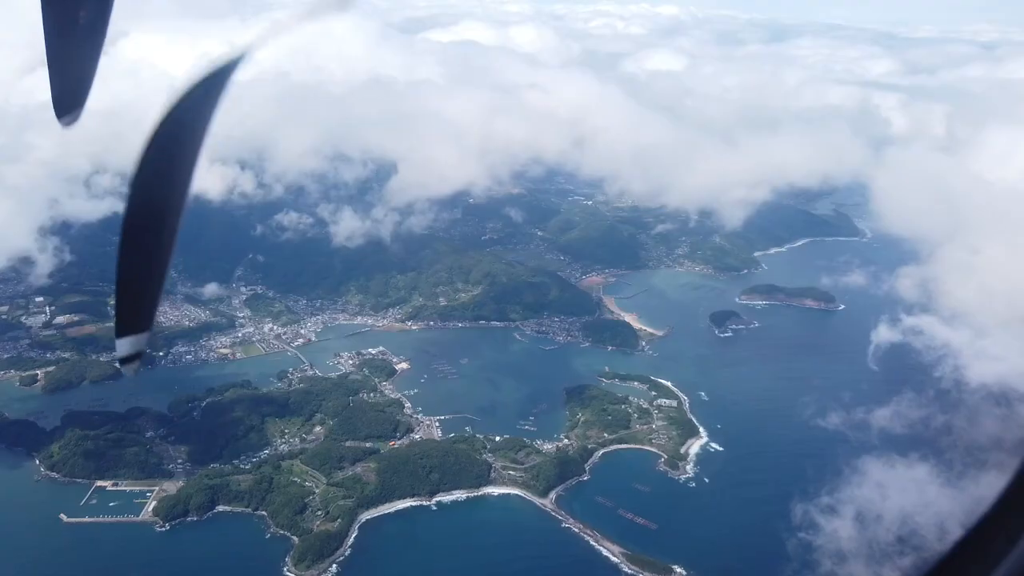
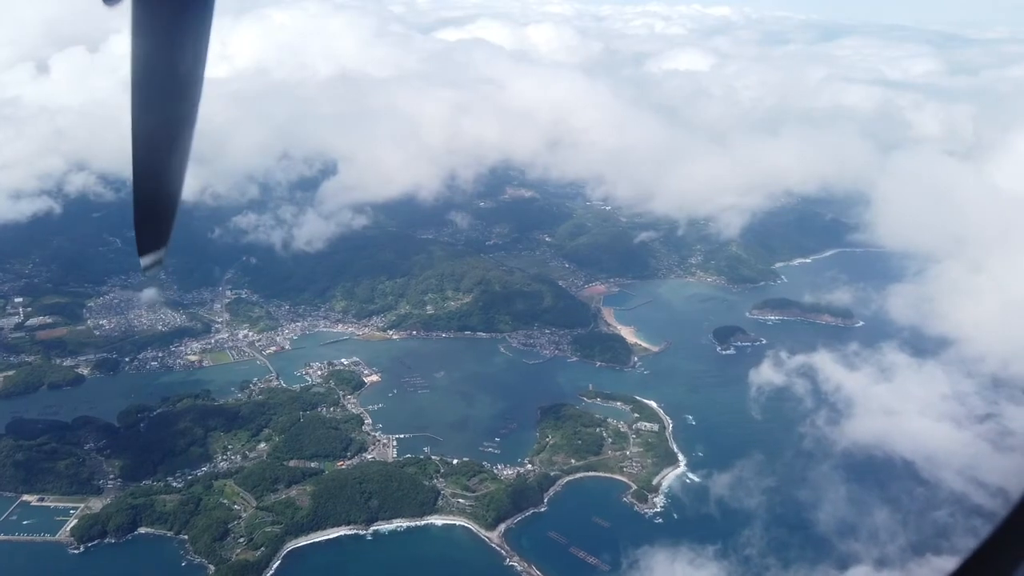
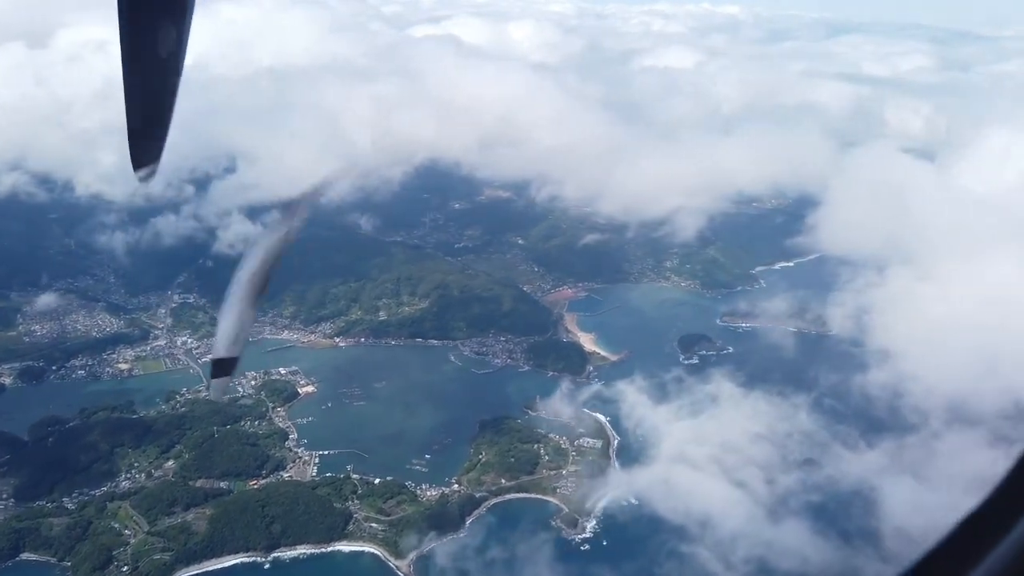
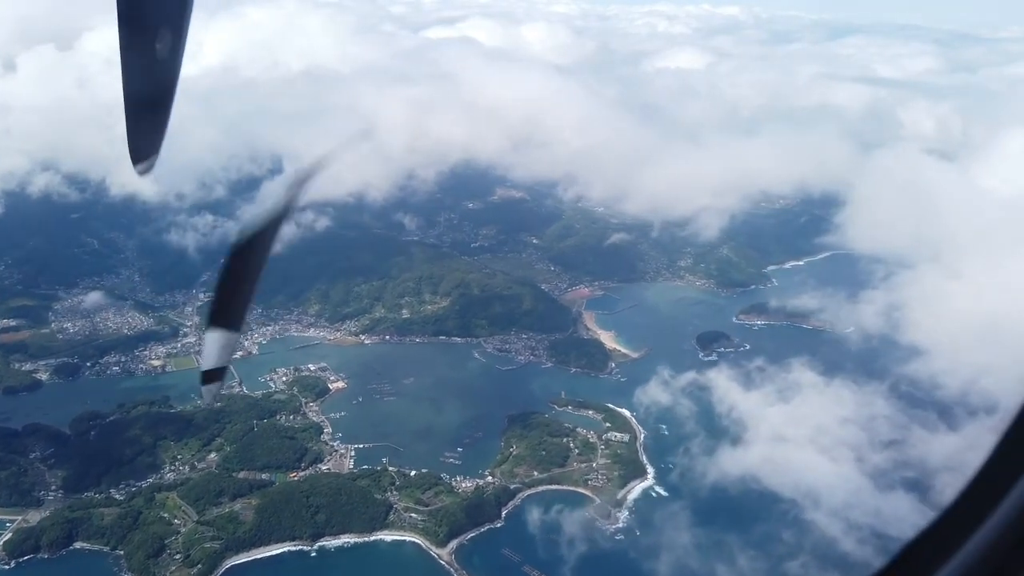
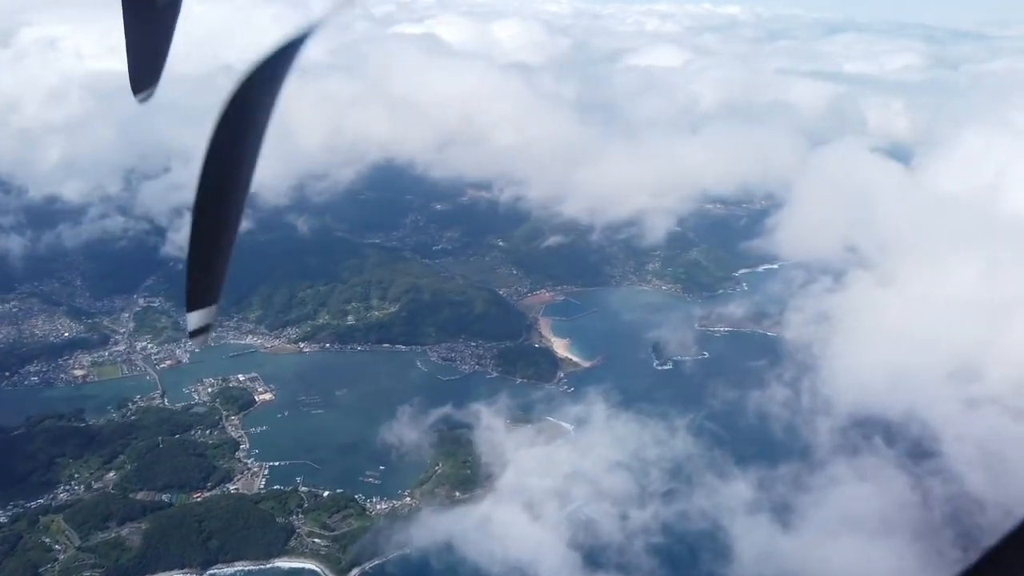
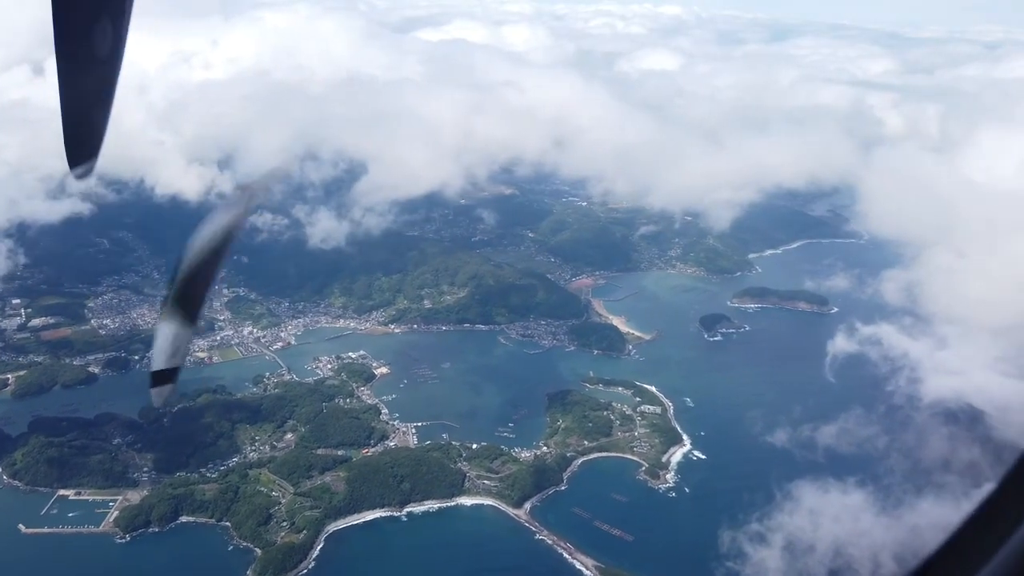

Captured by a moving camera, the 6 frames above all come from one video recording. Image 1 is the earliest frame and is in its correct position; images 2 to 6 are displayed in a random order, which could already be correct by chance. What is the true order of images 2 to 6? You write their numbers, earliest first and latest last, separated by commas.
6, 2, 4, 3, 5
